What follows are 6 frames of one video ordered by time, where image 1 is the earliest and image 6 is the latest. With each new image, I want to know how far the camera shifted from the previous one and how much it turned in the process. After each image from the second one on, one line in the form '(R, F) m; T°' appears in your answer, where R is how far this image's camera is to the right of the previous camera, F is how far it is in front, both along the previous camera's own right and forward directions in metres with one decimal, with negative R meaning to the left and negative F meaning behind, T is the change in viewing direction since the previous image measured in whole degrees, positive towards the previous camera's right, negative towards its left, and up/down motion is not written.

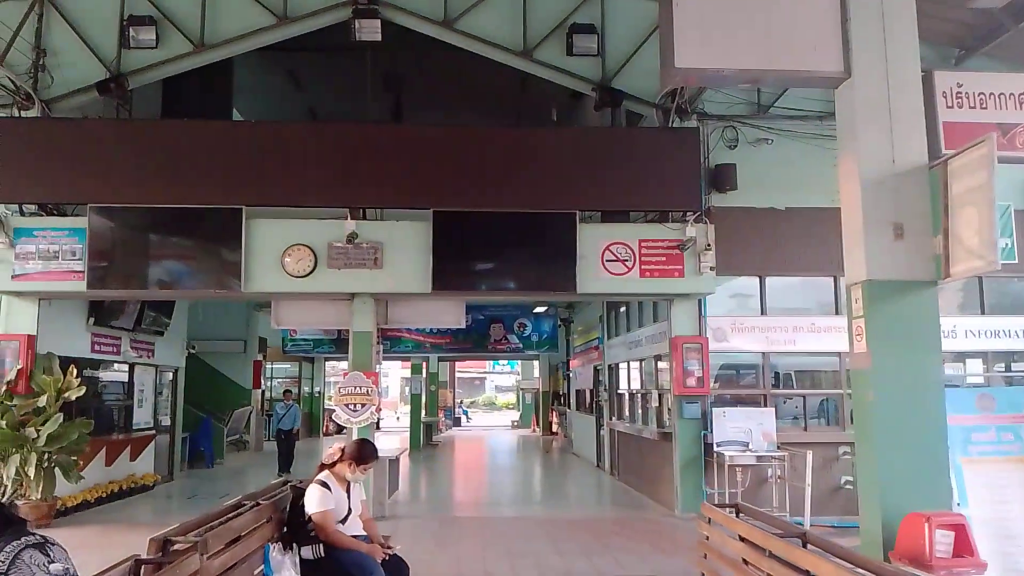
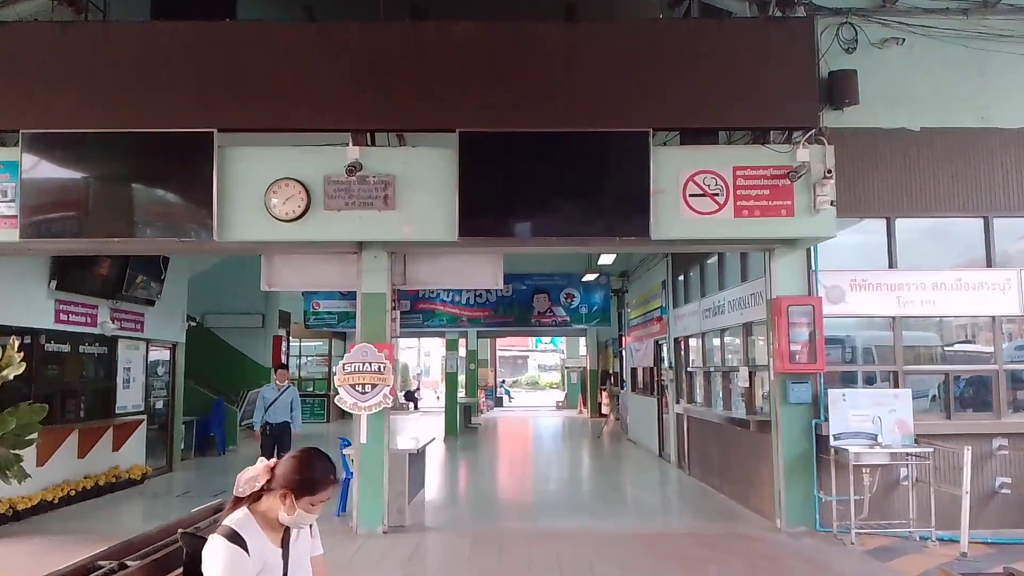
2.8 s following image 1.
(-0.1, +1.8) m; -3°
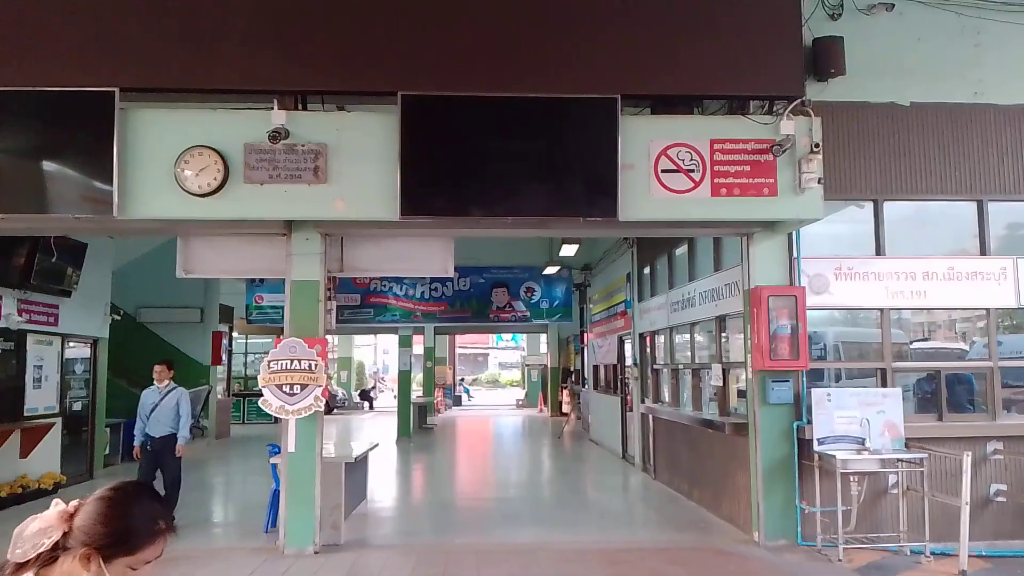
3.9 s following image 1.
(+0.1, +0.7) m; +3°
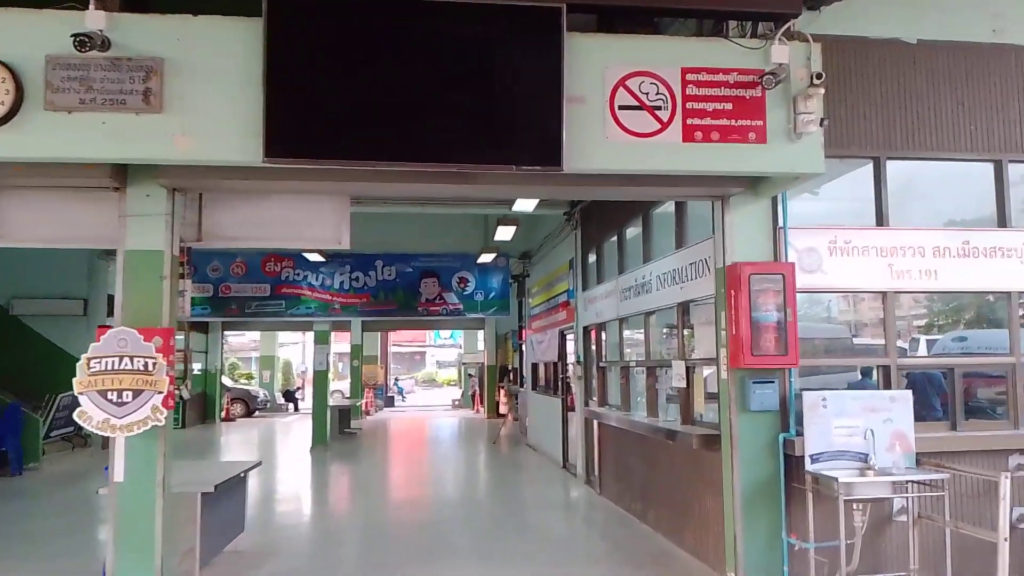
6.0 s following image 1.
(+0.2, +1.3) m; +4°
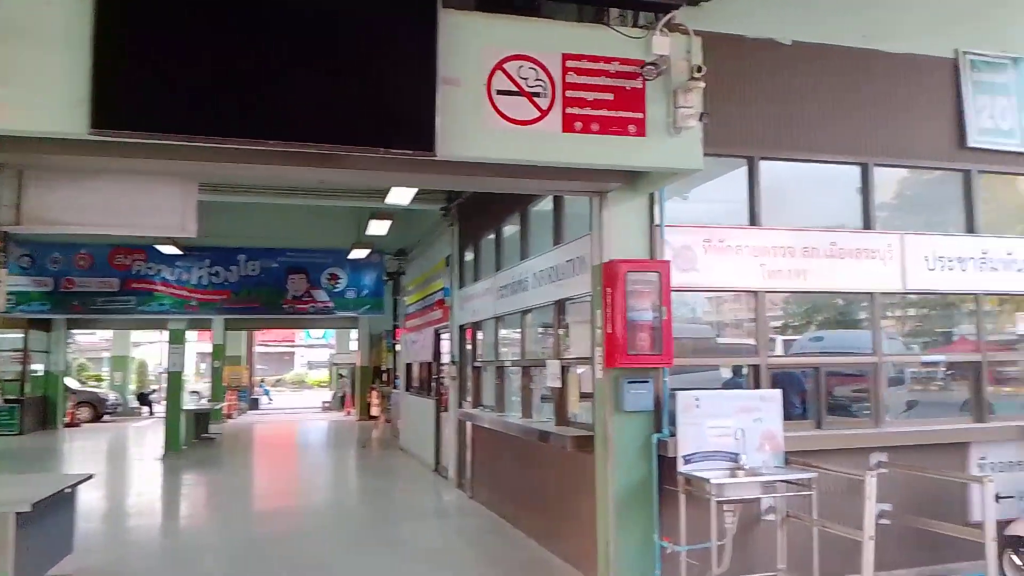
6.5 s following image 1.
(0.0, +0.3) m; +9°
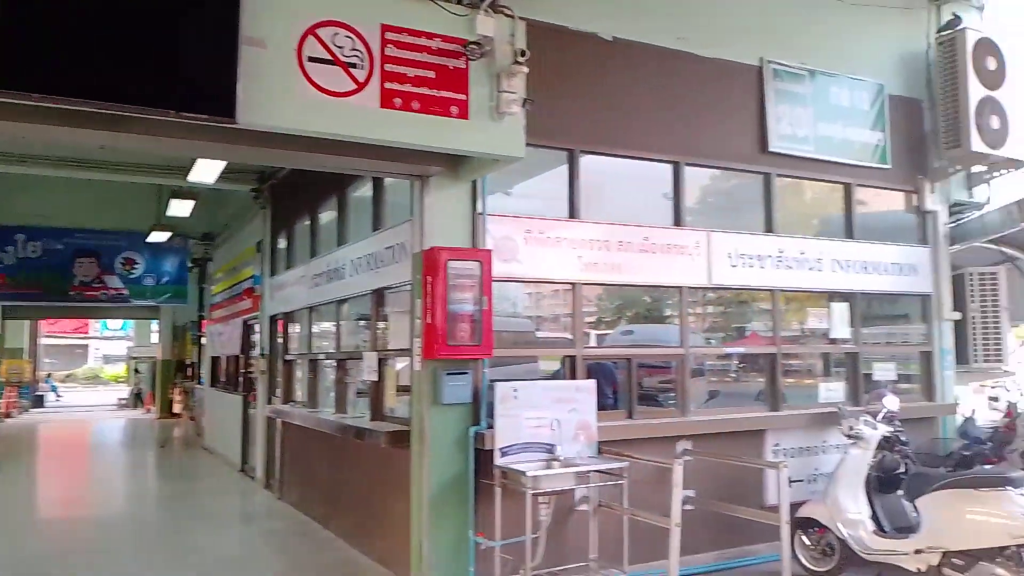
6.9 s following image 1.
(0.0, +0.2) m; +12°
